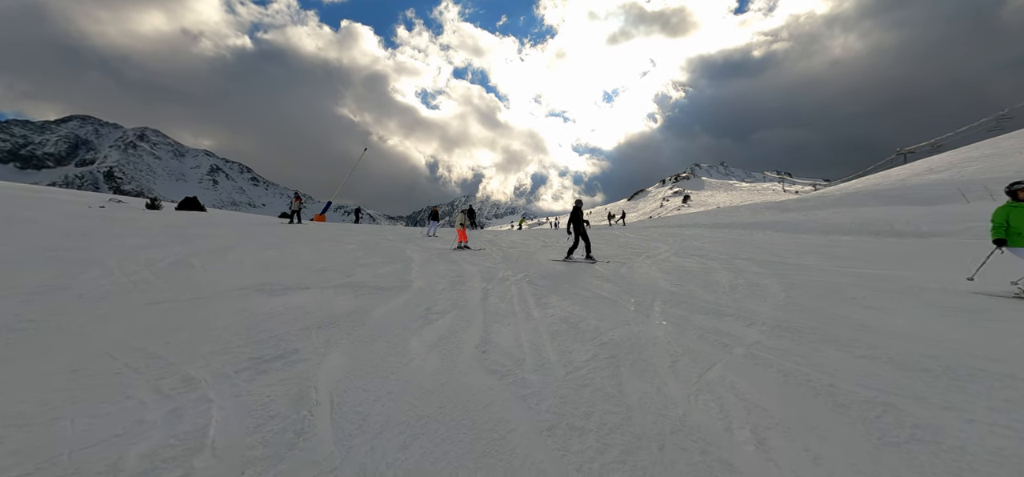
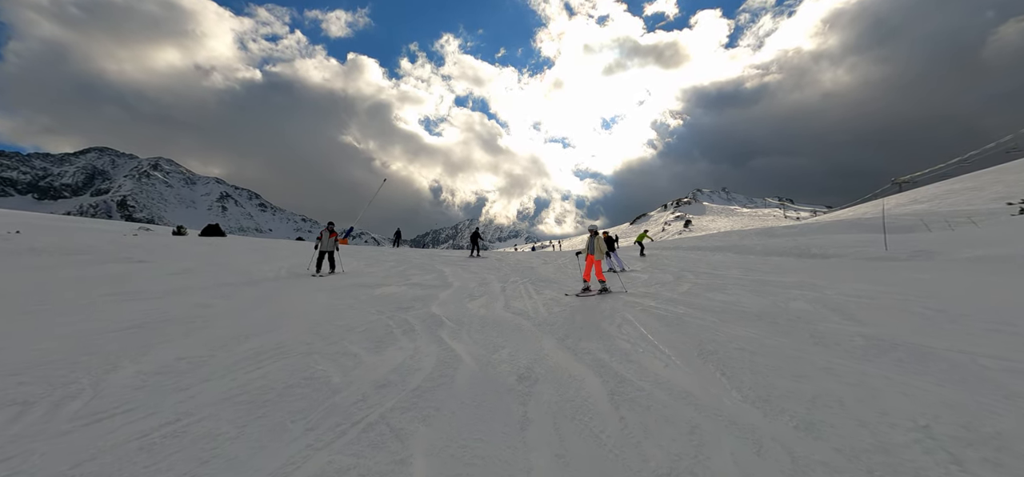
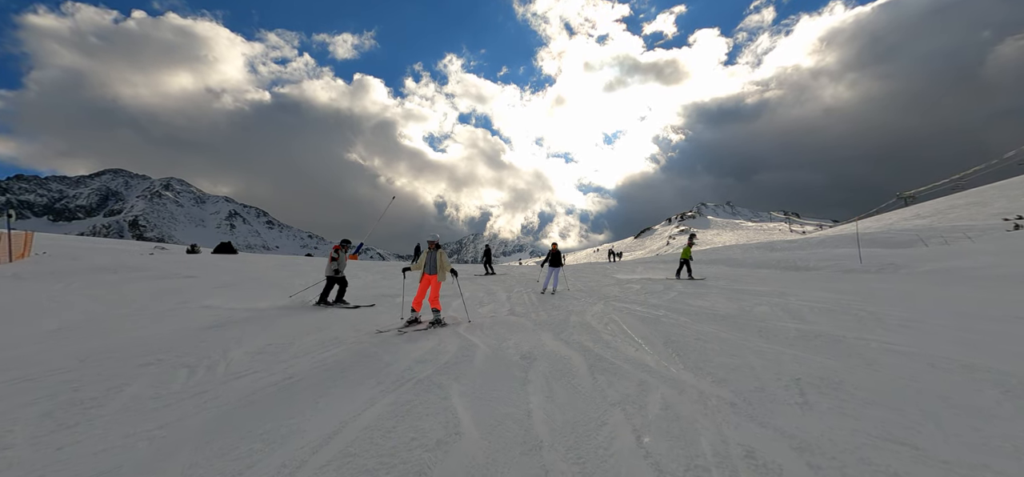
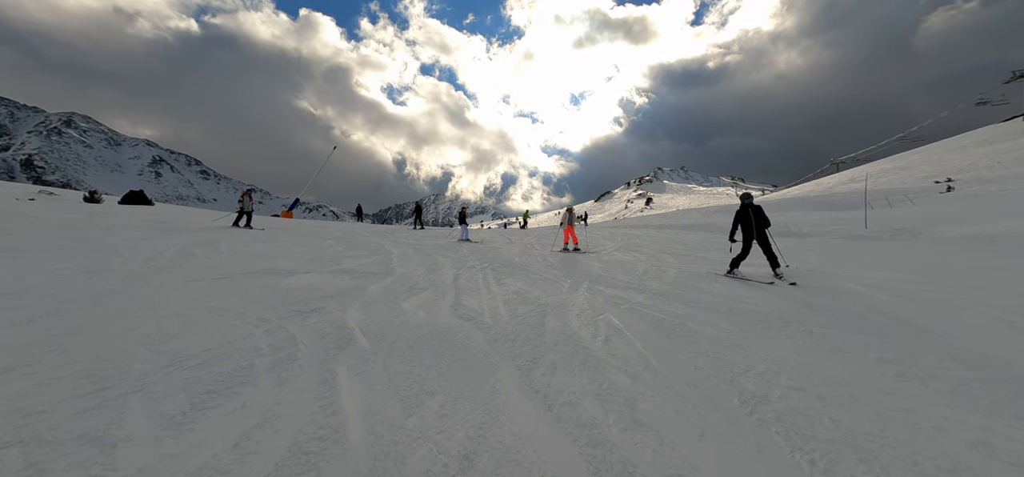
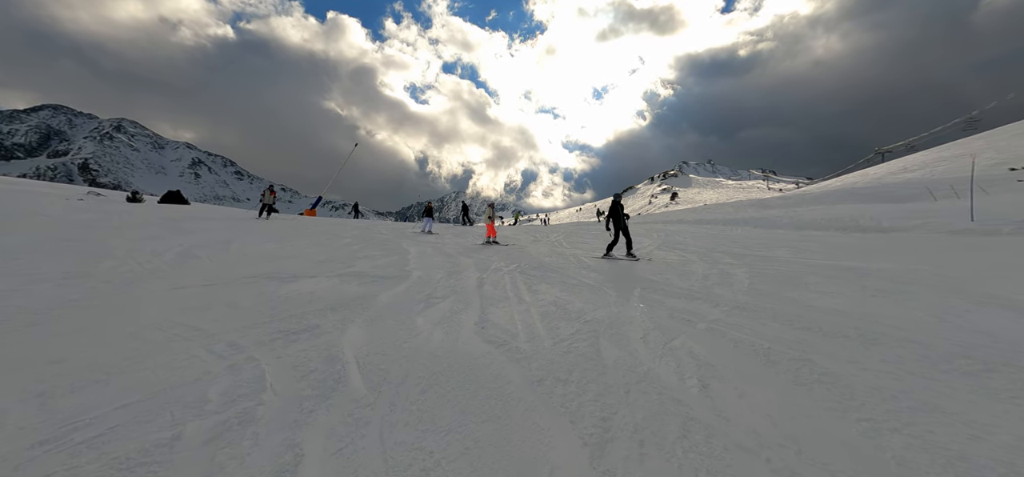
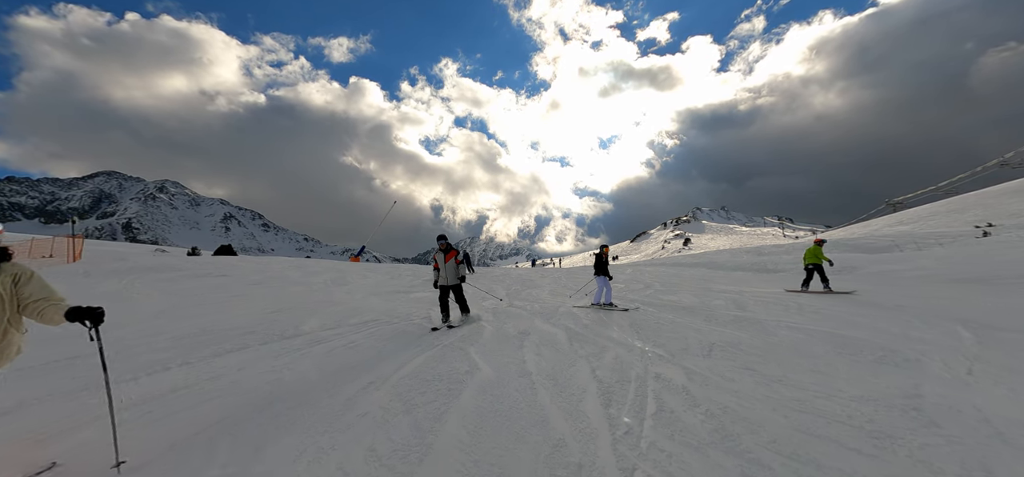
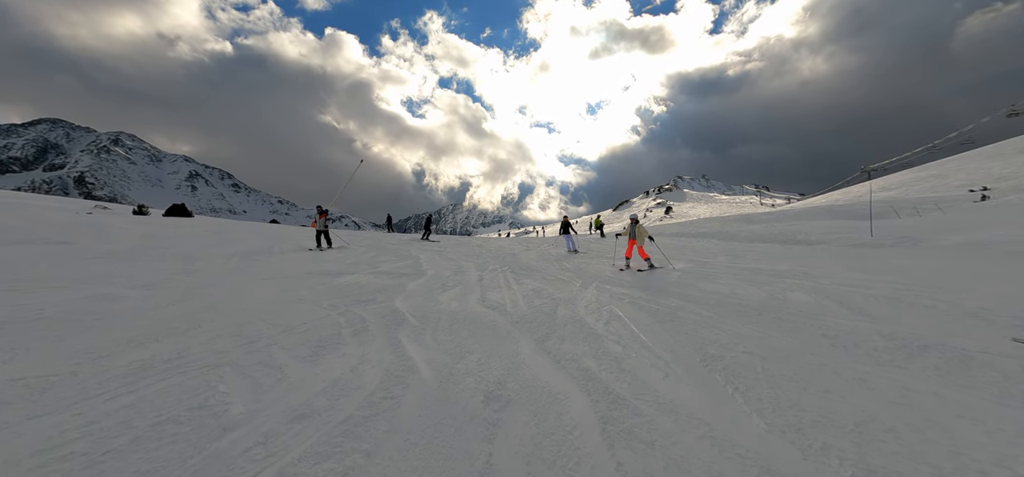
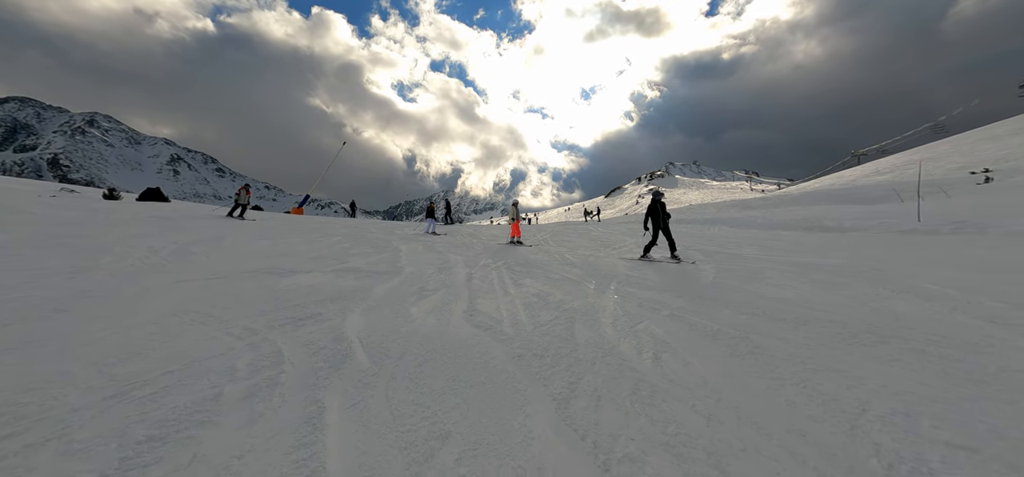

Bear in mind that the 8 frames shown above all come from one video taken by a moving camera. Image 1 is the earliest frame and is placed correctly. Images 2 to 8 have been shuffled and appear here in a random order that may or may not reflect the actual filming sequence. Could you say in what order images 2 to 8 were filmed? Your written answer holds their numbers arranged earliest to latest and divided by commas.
5, 8, 4, 7, 2, 3, 6
